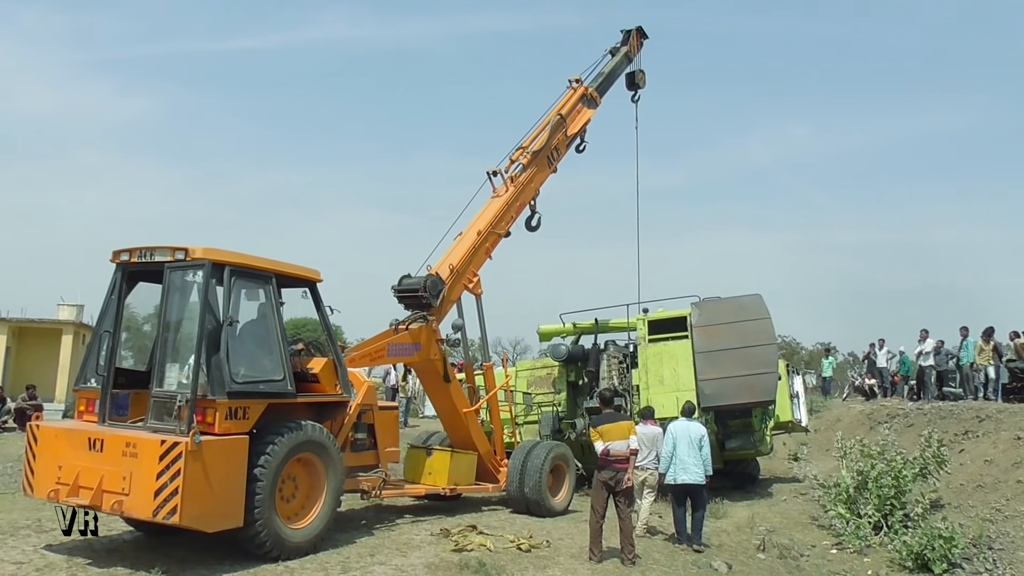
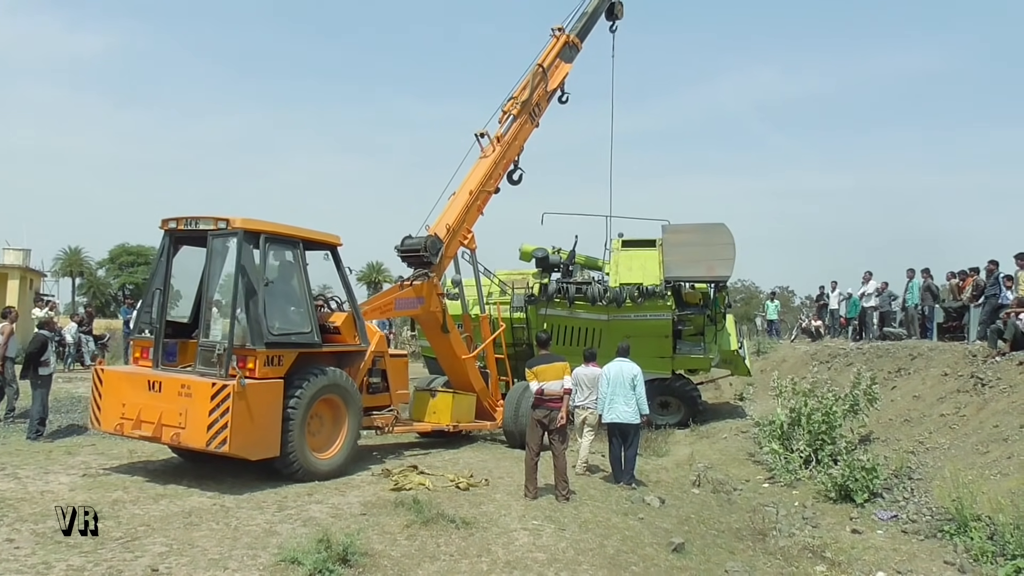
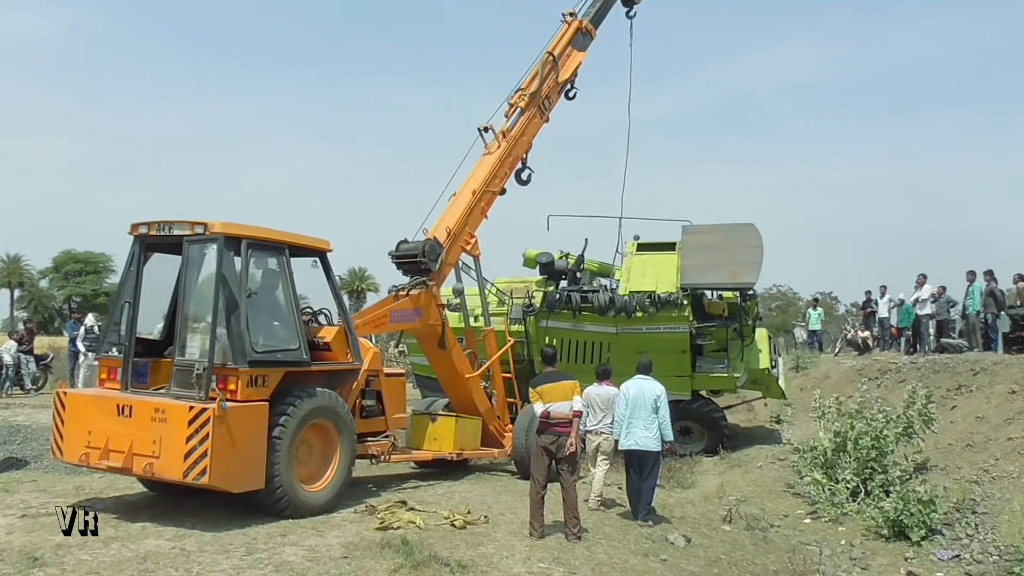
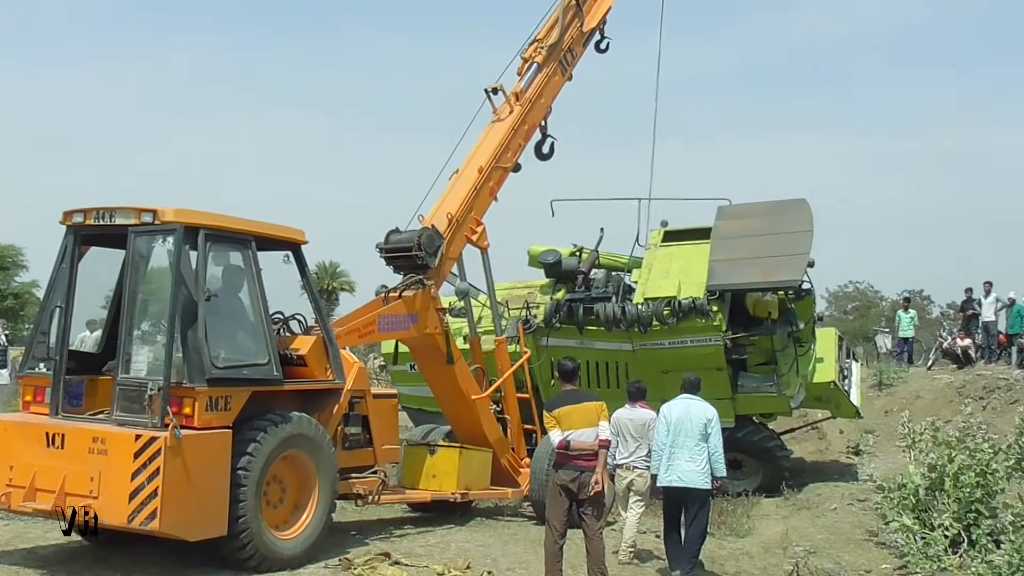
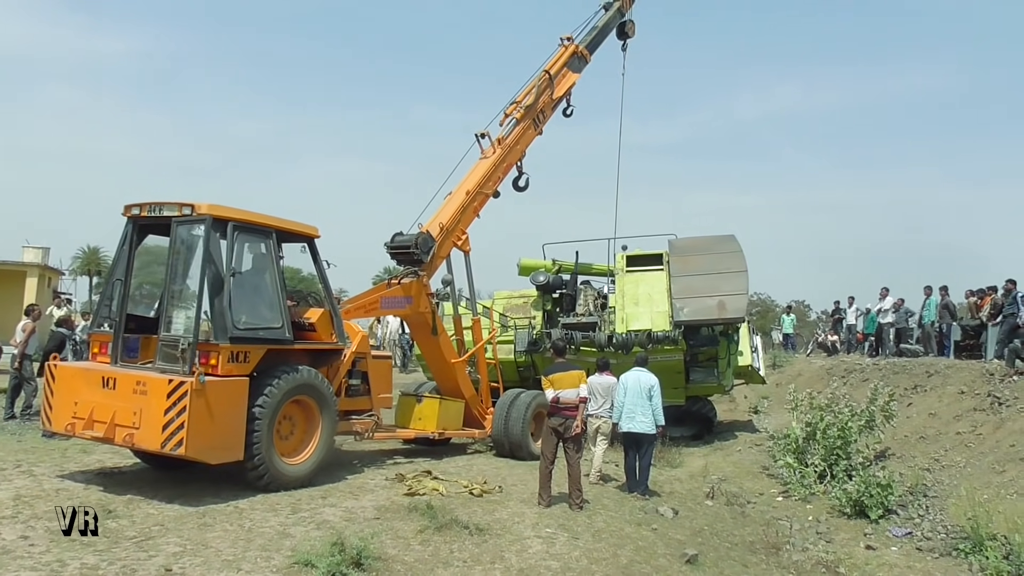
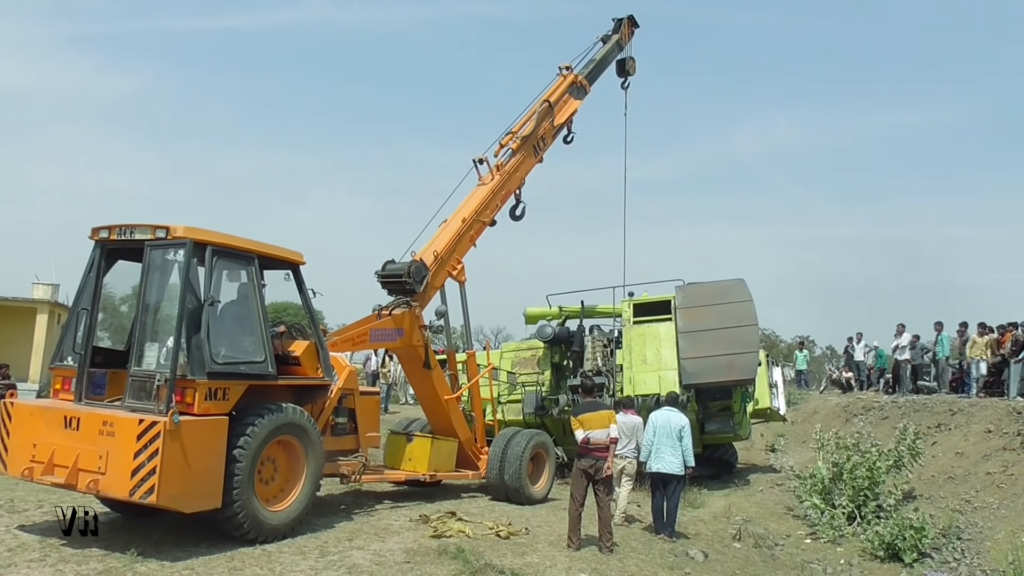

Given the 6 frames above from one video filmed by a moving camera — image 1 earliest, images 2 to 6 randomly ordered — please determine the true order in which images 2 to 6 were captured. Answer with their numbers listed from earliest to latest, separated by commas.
6, 5, 2, 3, 4
